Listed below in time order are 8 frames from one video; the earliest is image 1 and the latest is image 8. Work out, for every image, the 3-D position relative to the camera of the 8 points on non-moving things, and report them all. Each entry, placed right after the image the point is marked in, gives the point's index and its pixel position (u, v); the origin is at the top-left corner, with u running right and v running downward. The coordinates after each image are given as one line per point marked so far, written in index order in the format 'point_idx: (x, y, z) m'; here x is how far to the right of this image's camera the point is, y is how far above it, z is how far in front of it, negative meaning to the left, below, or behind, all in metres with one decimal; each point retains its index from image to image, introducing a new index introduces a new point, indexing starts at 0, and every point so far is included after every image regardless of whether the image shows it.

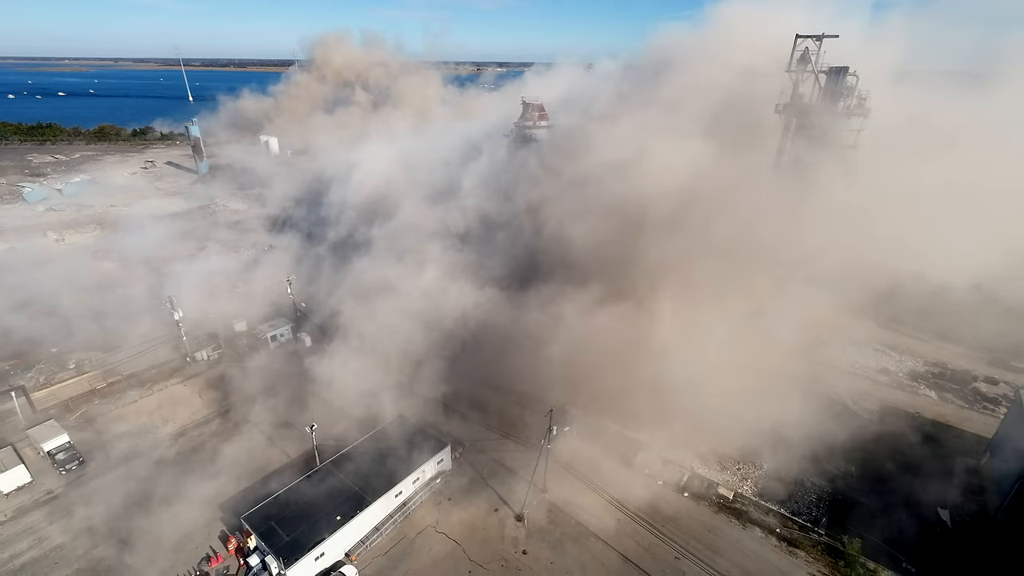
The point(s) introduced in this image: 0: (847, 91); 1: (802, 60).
0: (+11.7, +7.0, +16.9) m
1: (+11.2, +8.7, +18.6) m
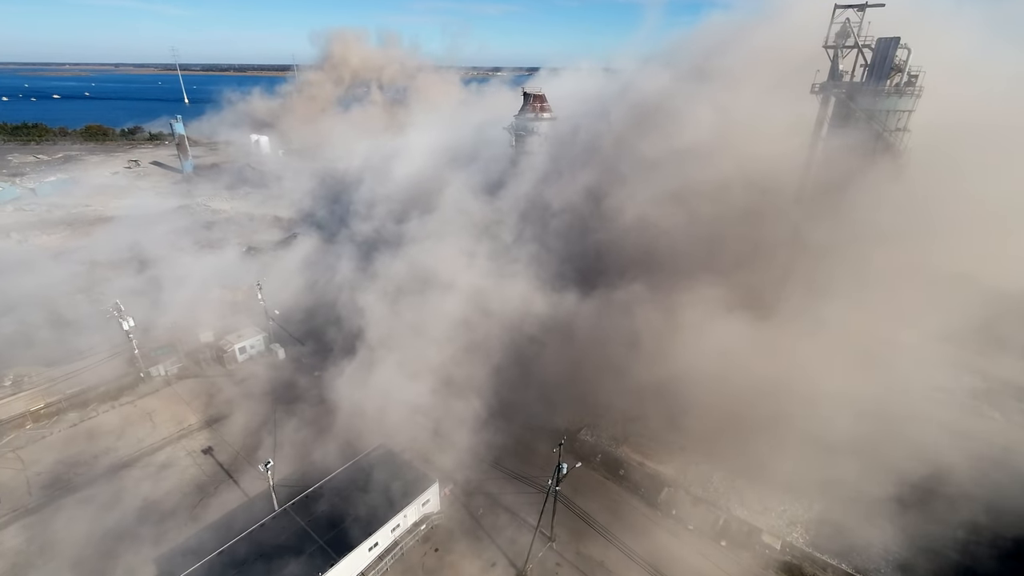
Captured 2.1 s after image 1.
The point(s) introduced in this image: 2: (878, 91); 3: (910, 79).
0: (+11.7, +6.8, +14.7) m
1: (+11.2, +8.6, +16.4) m
2: (+11.2, +6.0, +14.9) m
3: (+12.0, +6.3, +14.7) m
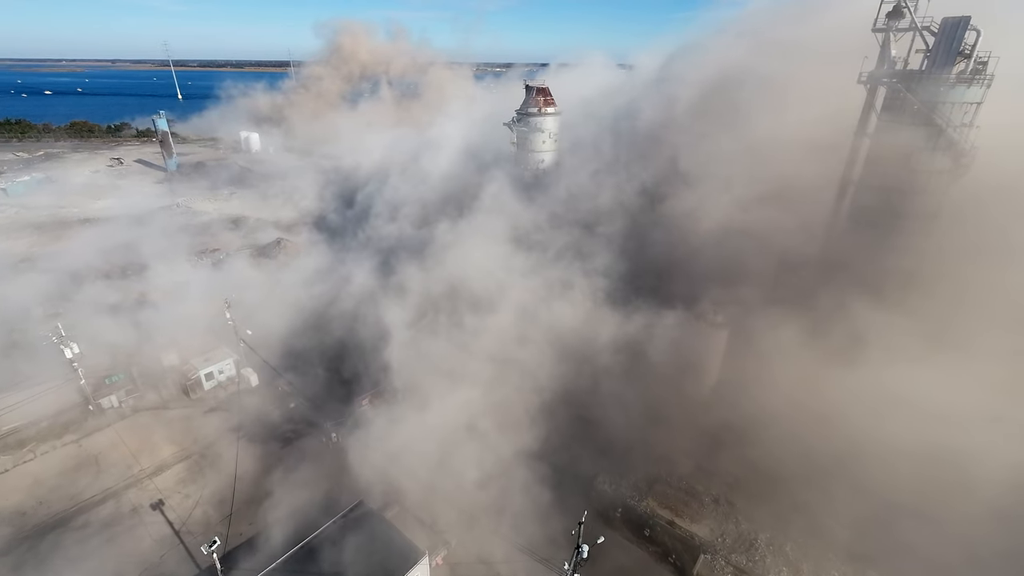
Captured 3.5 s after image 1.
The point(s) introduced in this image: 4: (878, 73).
0: (+11.8, +6.3, +12.6) m
1: (+11.3, +8.0, +14.3) m
2: (+11.3, +5.5, +12.8) m
3: (+12.1, +5.8, +12.6) m
4: (+10.6, +6.2, +14.1) m
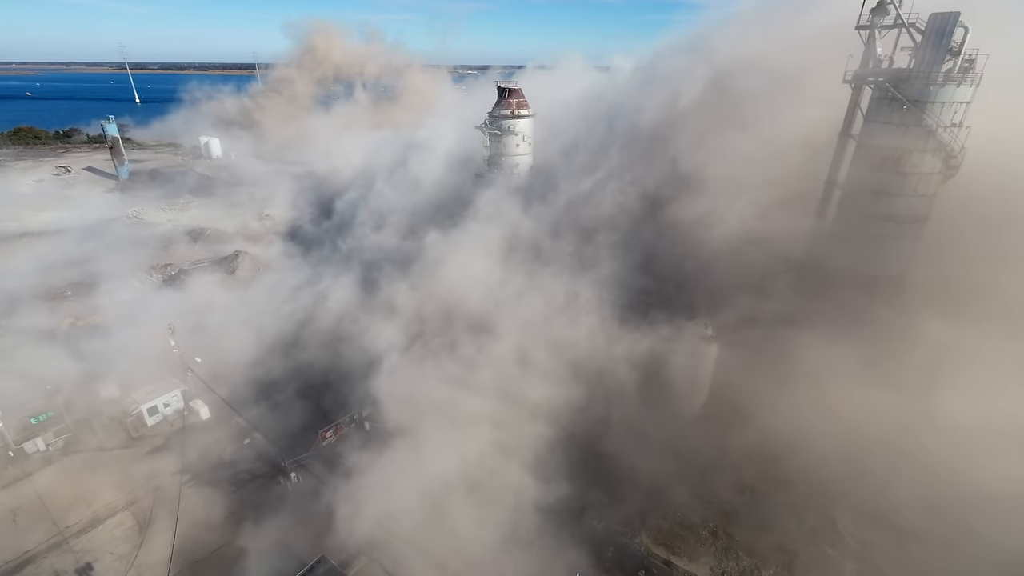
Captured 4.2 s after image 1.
0: (+11.1, +6.1, +12.1) m
1: (+10.4, +7.9, +13.8) m
2: (+10.6, +5.3, +12.3) m
3: (+11.4, +5.6, +12.2) m
4: (+9.8, +6.0, +13.6) m
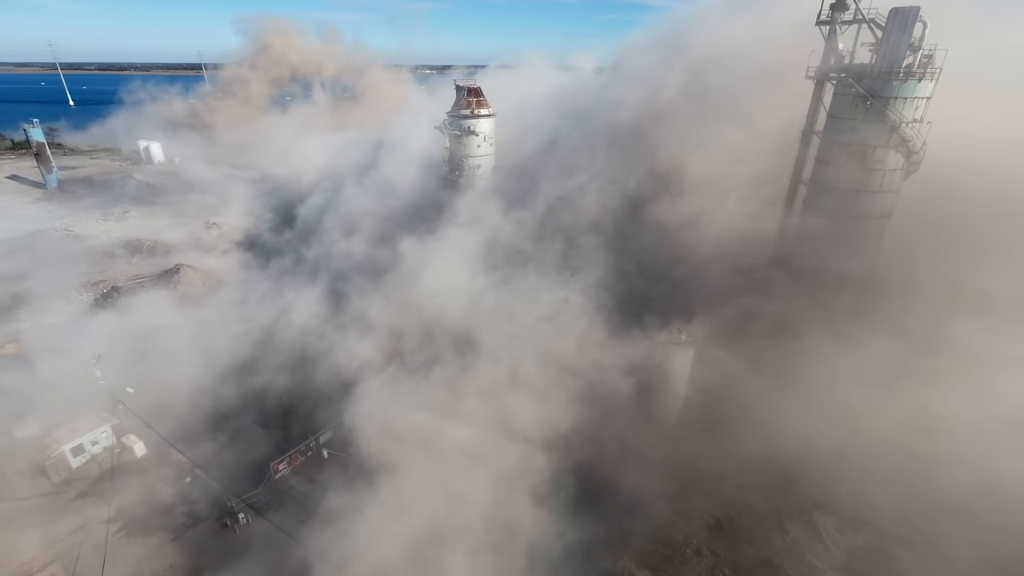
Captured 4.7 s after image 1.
0: (+10.0, +6.2, +12.1) m
1: (+9.2, +7.9, +13.7) m
2: (+9.5, +5.4, +12.2) m
3: (+10.4, +5.7, +12.1) m
4: (+8.7, +6.1, +13.4) m
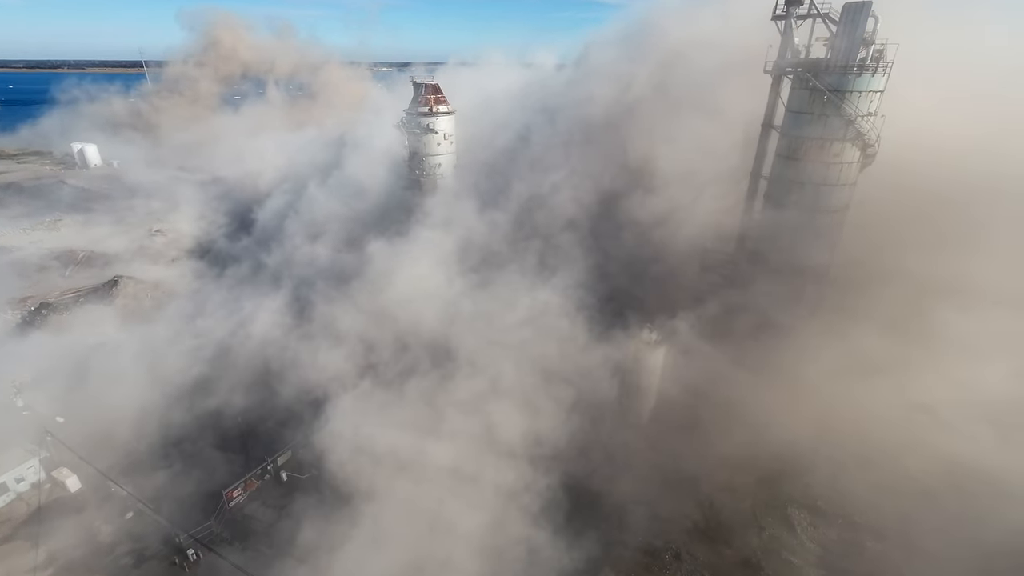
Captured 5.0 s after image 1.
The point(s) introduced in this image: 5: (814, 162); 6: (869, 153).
0: (+9.0, +6.4, +12.2) m
1: (+8.0, +8.1, +13.8) m
2: (+8.5, +5.6, +12.3) m
3: (+9.3, +6.0, +12.3) m
4: (+7.5, +6.3, +13.5) m
5: (+8.3, +3.5, +13.3) m
6: (+9.6, +3.7, +13.0) m
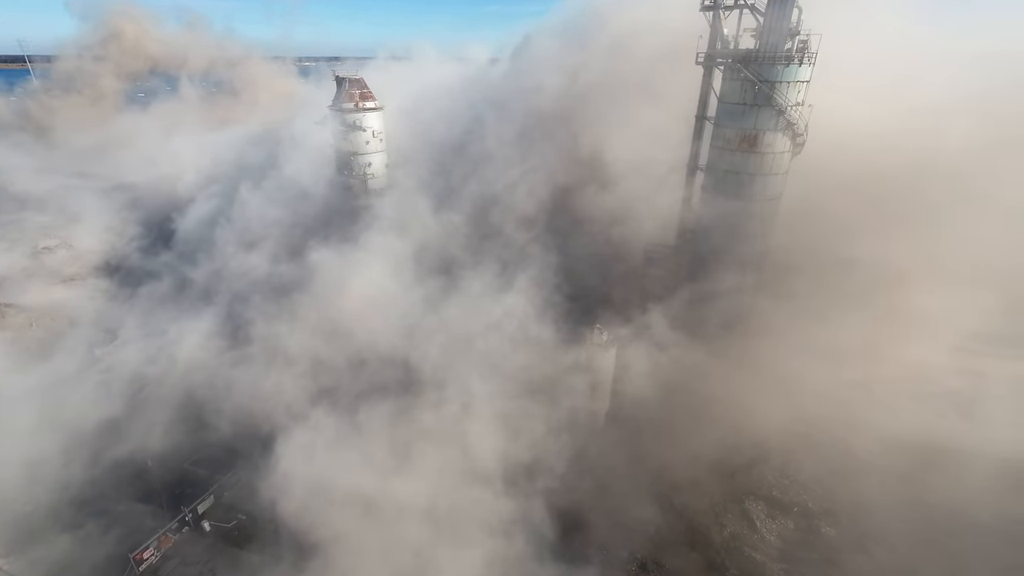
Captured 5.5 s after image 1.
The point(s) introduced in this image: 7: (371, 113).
0: (+7.2, +6.7, +12.4) m
1: (+5.9, +8.4, +13.8) m
2: (+6.7, +5.9, +12.4) m
3: (+7.5, +6.3, +12.5) m
4: (+5.6, +6.5, +13.4) m
5: (+6.6, +3.8, +13.4) m
6: (+7.9, +4.0, +13.3) m
7: (-5.8, +7.1, +19.8) m
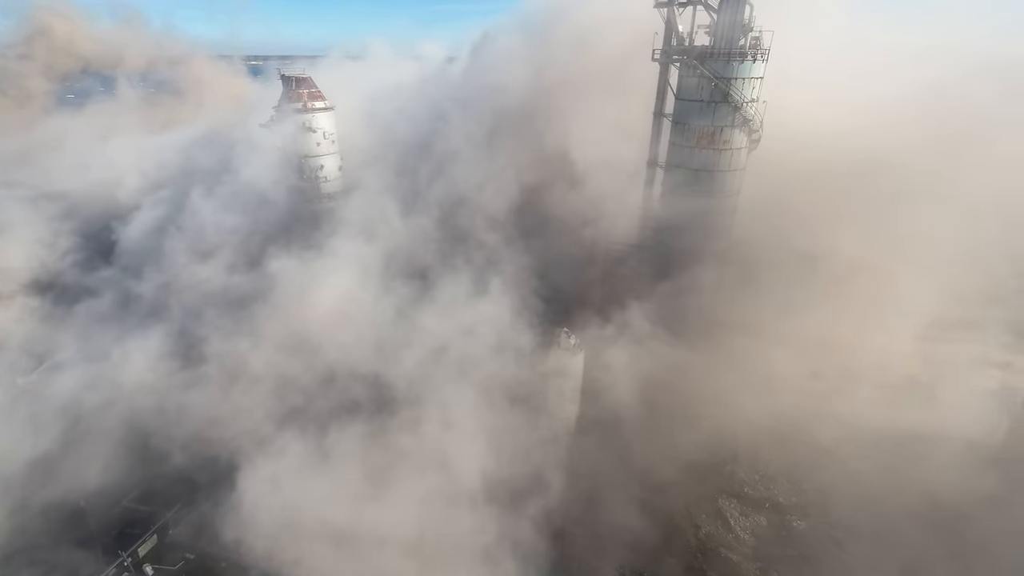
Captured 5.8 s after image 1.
0: (+6.0, +6.8, +12.4) m
1: (+4.6, +8.5, +13.7) m
2: (+5.6, +6.0, +12.4) m
3: (+6.4, +6.4, +12.6) m
4: (+4.4, +6.6, +13.4) m
5: (+5.4, +3.9, +13.4) m
6: (+6.7, +4.2, +13.4) m
7: (-7.5, +6.8, +18.8) m
